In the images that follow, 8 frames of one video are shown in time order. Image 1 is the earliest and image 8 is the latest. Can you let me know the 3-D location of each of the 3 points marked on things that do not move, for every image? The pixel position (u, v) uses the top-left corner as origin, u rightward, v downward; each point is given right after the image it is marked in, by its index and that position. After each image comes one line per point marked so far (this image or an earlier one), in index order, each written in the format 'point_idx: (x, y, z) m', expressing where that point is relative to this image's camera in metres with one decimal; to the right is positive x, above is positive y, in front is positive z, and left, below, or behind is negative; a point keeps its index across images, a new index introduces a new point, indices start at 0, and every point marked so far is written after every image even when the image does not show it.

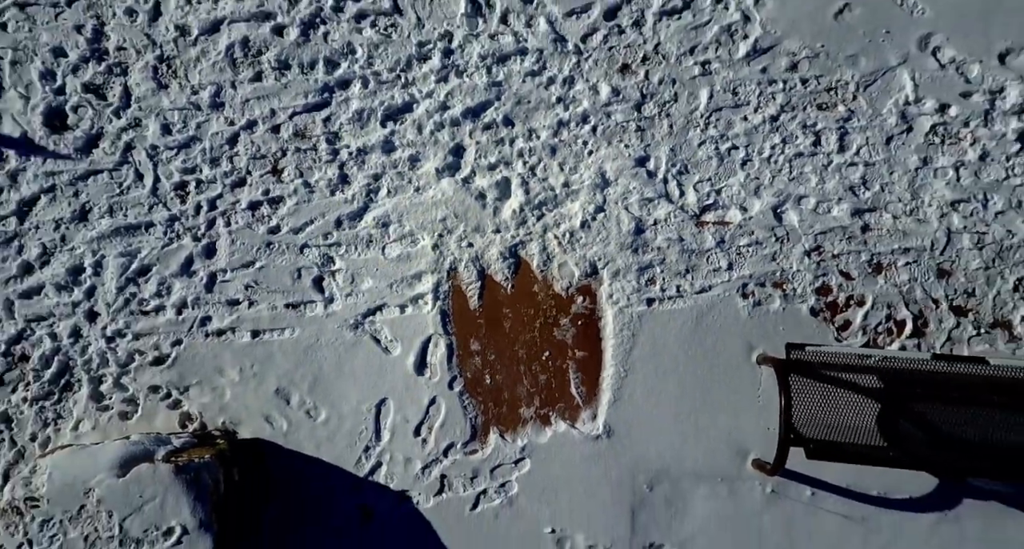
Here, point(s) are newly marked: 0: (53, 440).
0: (-1.7, -0.6, +3.6) m
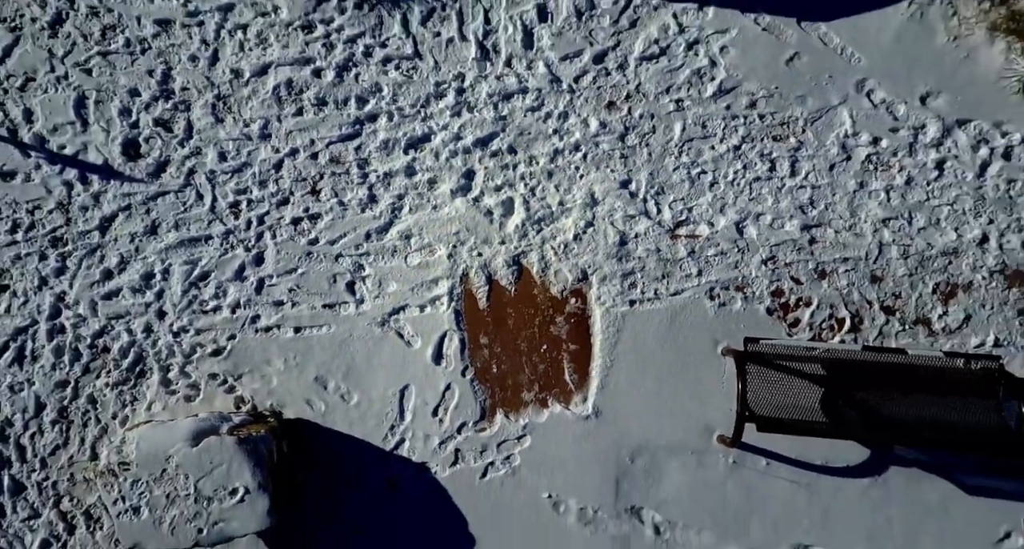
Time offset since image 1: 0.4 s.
0: (-1.6, -0.6, +4.3) m
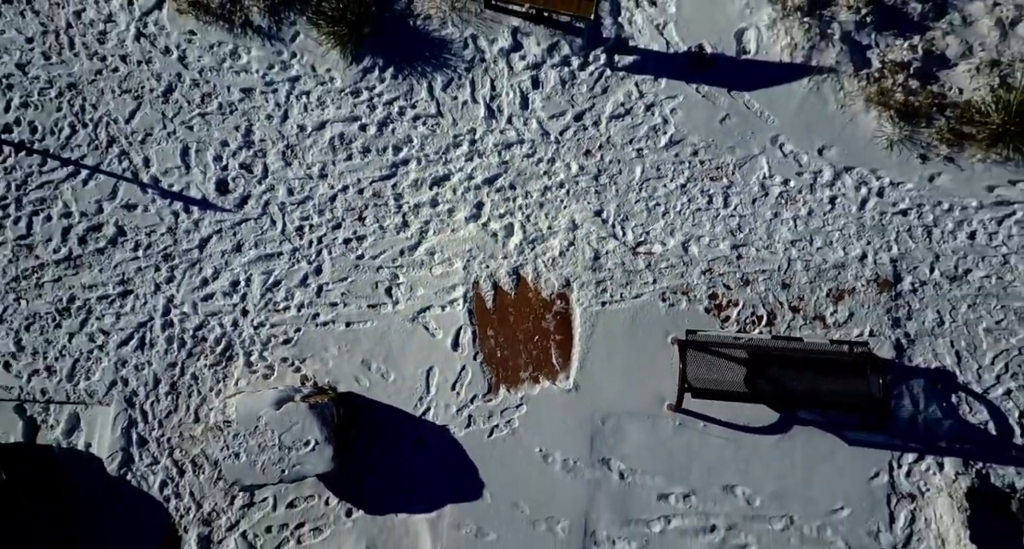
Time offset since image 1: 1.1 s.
0: (-1.6, -0.7, +5.7) m
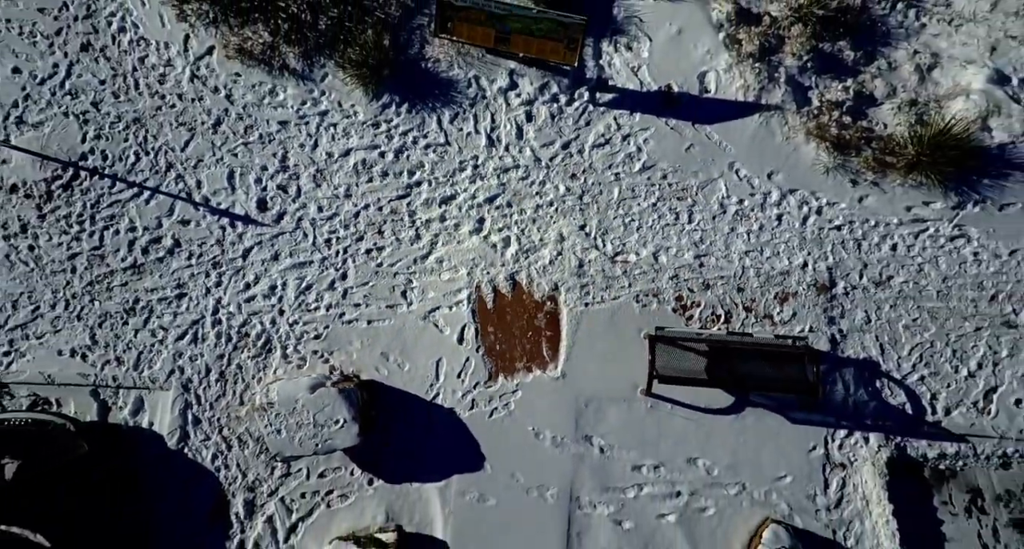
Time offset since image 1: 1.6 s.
0: (-1.7, -0.7, +6.8) m
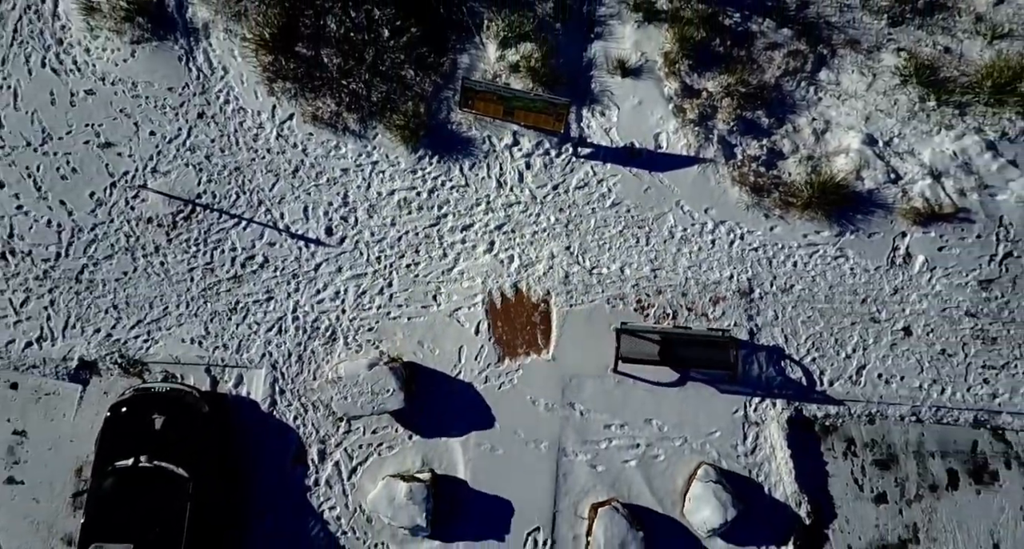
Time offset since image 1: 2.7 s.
0: (-1.6, -0.8, +9.2) m
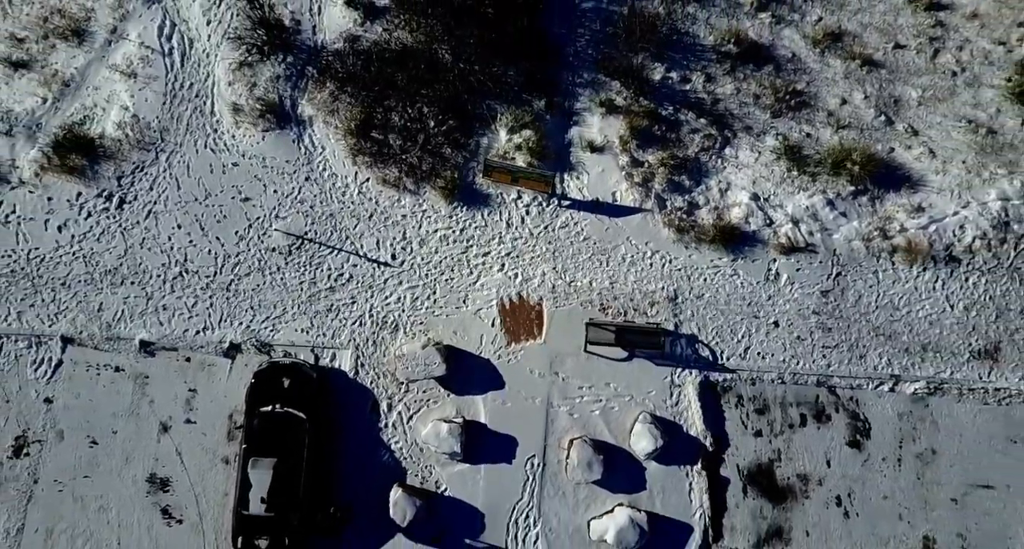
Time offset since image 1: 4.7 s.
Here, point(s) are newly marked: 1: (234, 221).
0: (-1.6, -0.9, +13.7) m
1: (-3.6, +0.7, +13.4) m
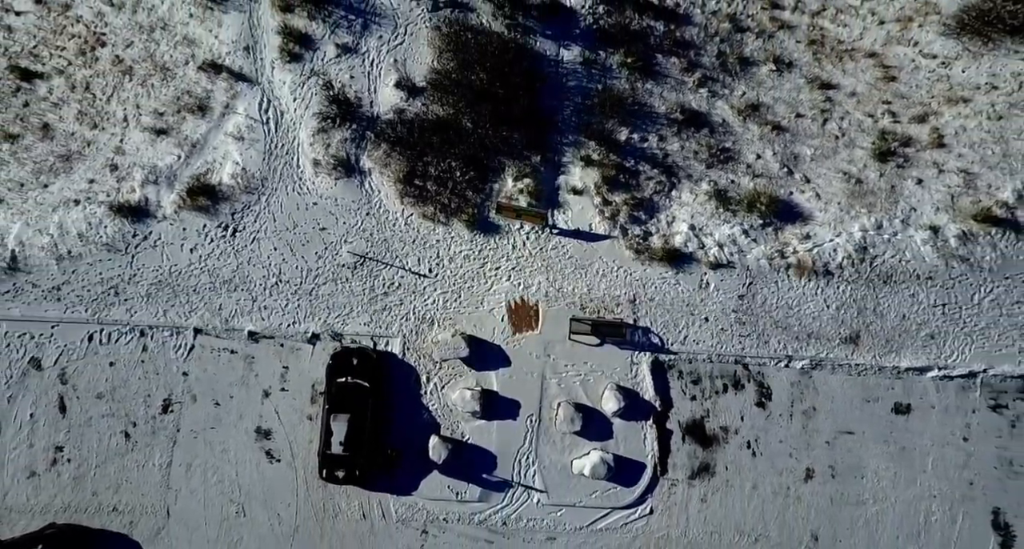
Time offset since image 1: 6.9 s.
0: (-1.5, -1.1, +18.8) m
1: (-3.6, +0.5, +18.5) m
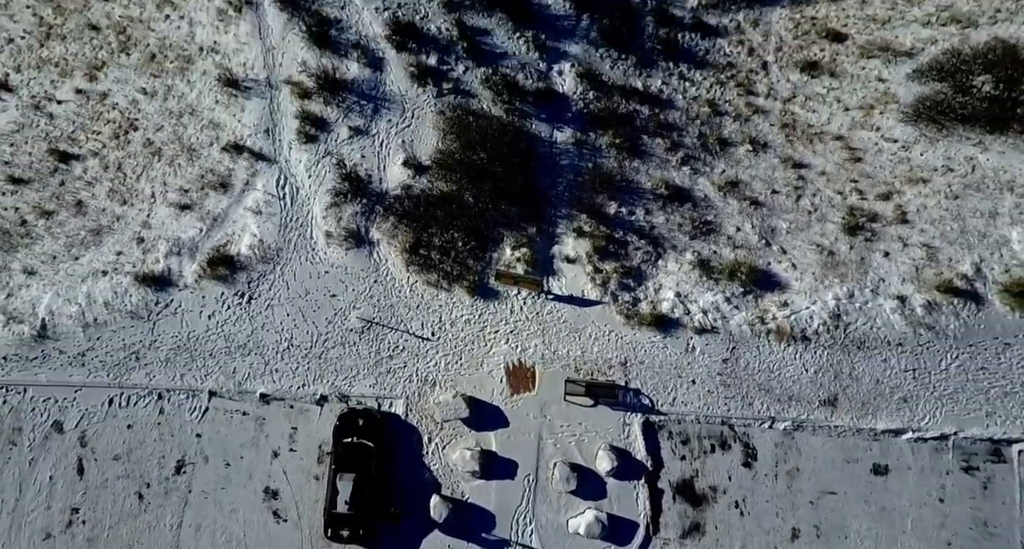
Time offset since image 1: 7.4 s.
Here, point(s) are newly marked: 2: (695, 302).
0: (-1.5, -2.3, +20.0) m
1: (-3.6, -0.7, +19.8) m
2: (+3.5, -0.5, +19.9) m
